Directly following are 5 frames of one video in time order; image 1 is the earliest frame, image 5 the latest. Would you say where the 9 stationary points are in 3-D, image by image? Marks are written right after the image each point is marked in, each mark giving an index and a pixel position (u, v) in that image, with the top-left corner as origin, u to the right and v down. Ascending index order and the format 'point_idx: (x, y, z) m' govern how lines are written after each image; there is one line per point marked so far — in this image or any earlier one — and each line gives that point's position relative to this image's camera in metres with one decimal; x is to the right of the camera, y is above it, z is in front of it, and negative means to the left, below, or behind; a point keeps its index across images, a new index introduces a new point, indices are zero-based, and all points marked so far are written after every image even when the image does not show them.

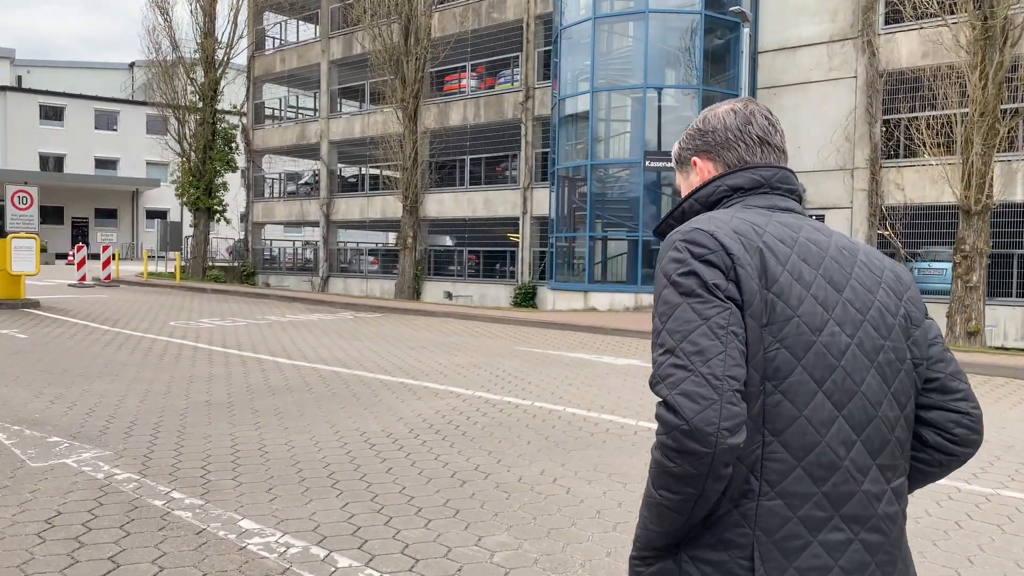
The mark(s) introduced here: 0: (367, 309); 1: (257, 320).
0: (-3.4, -0.5, +19.7) m
1: (-5.2, -0.6, +17.1) m
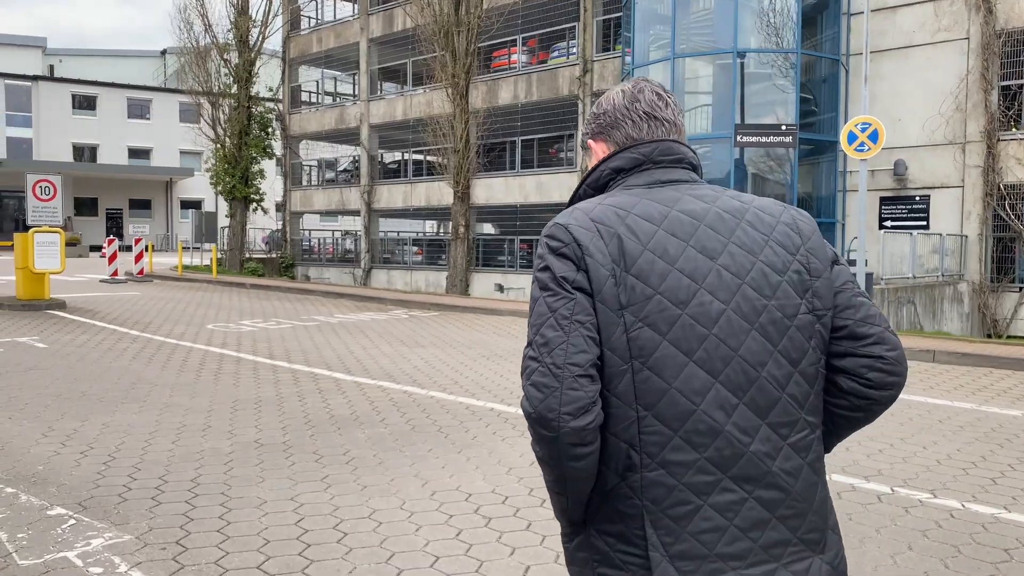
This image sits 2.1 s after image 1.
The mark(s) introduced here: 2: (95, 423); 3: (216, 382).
0: (-2.0, -0.4, +18.0) m
1: (-3.8, -0.6, +15.4) m
2: (-3.5, -1.1, +7.1) m
3: (-3.1, -1.0, +9.0) m
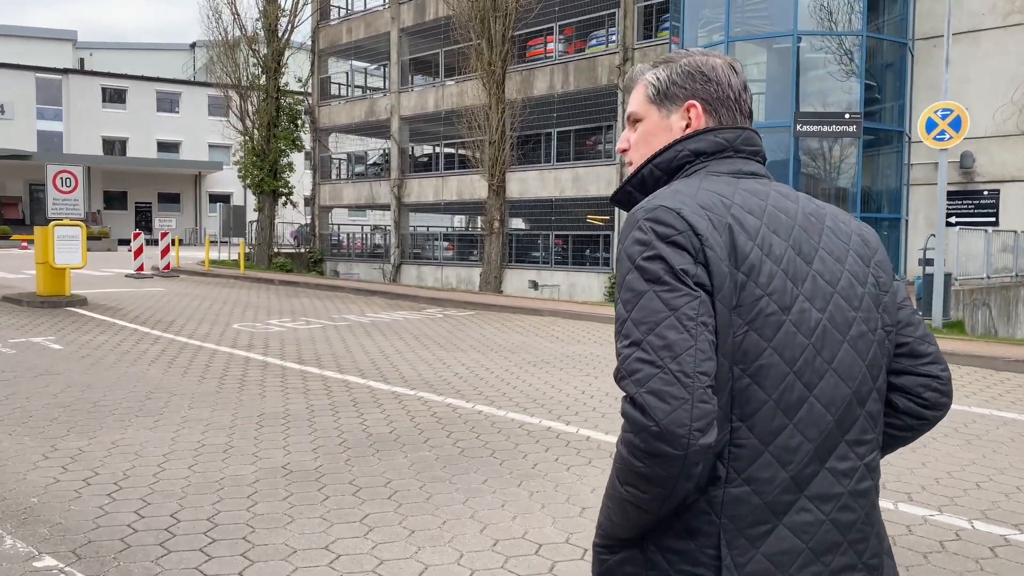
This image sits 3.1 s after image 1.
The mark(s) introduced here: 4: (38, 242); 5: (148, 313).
0: (-1.2, -0.3, +17.1) m
1: (-3.1, -0.5, +14.6) m
2: (-3.0, -1.1, +6.3) m
3: (-2.6, -1.0, +8.1) m
4: (-8.3, +0.8, +14.9) m
5: (-6.5, -0.4, +15.0) m
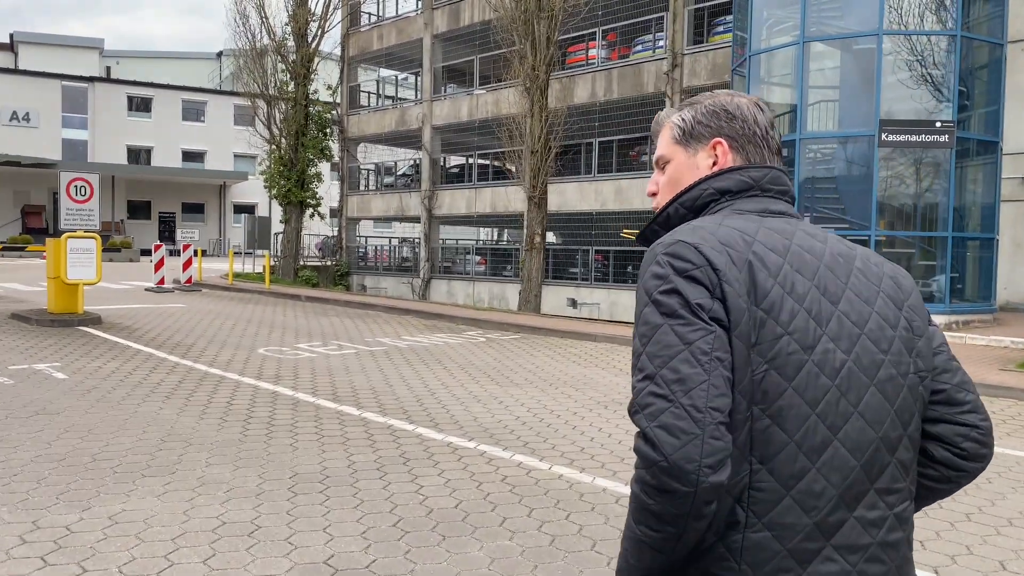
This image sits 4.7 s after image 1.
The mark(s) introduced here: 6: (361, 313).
0: (-0.3, -0.7, +15.8) m
1: (-2.3, -0.9, +13.3) m
2: (-2.4, -1.4, +5.0) m
3: (-2.0, -1.3, +6.8) m
4: (-7.5, +0.5, +13.8) m
5: (-5.6, -0.7, +13.8) m
6: (-3.4, -0.6, +19.2) m
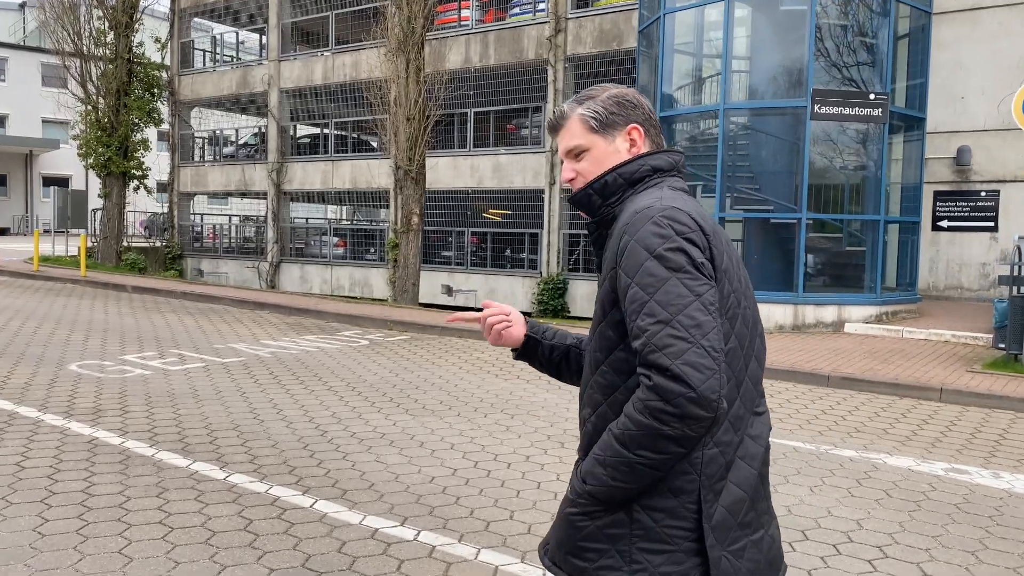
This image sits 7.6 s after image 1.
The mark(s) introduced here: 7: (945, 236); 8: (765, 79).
0: (-2.2, -0.5, +13.3) m
1: (-3.7, -0.8, +10.5) m
2: (-2.3, -1.5, +2.3) m
3: (-2.2, -1.3, +4.3) m
4: (-8.9, +0.6, +10.0) m
5: (-7.1, -0.7, +10.4) m
6: (-5.9, -0.3, +16.1) m
7: (+8.2, +1.0, +16.0) m
8: (+4.0, +3.3, +13.6) m
